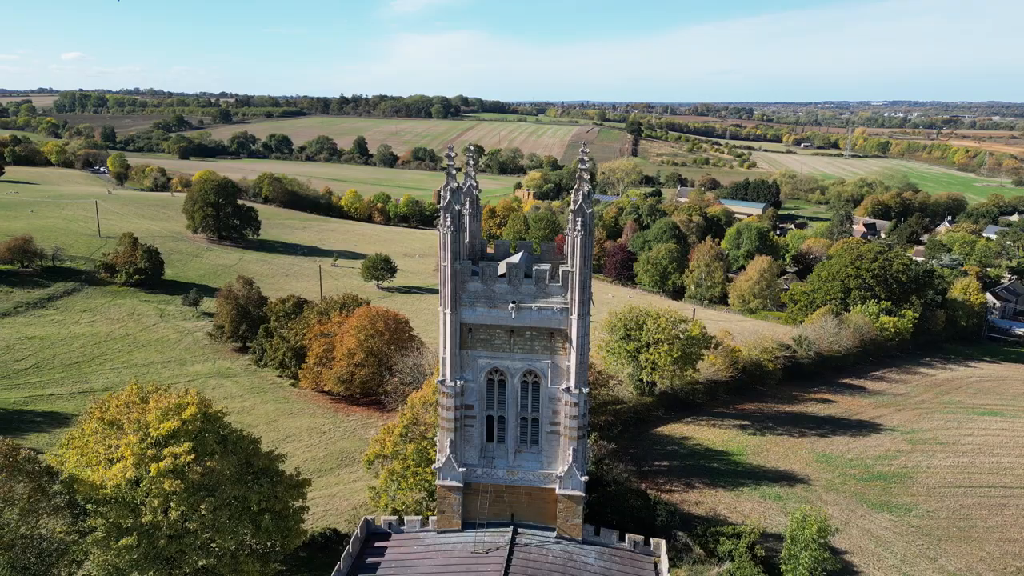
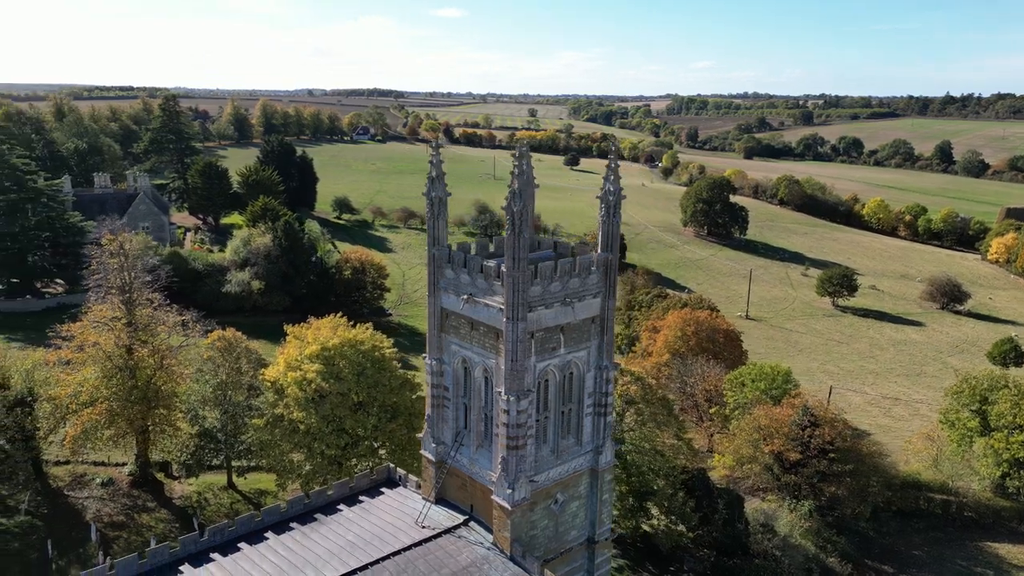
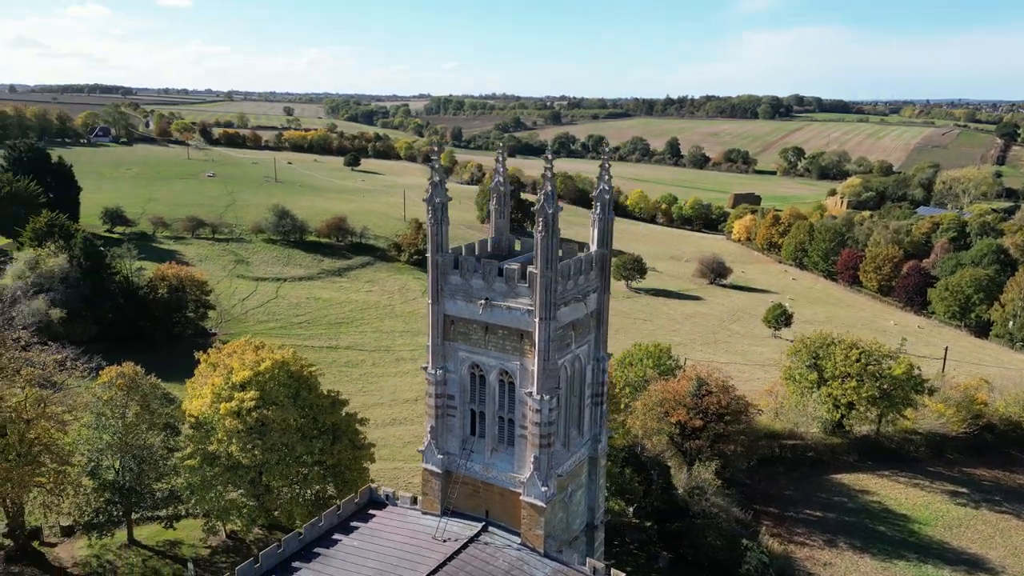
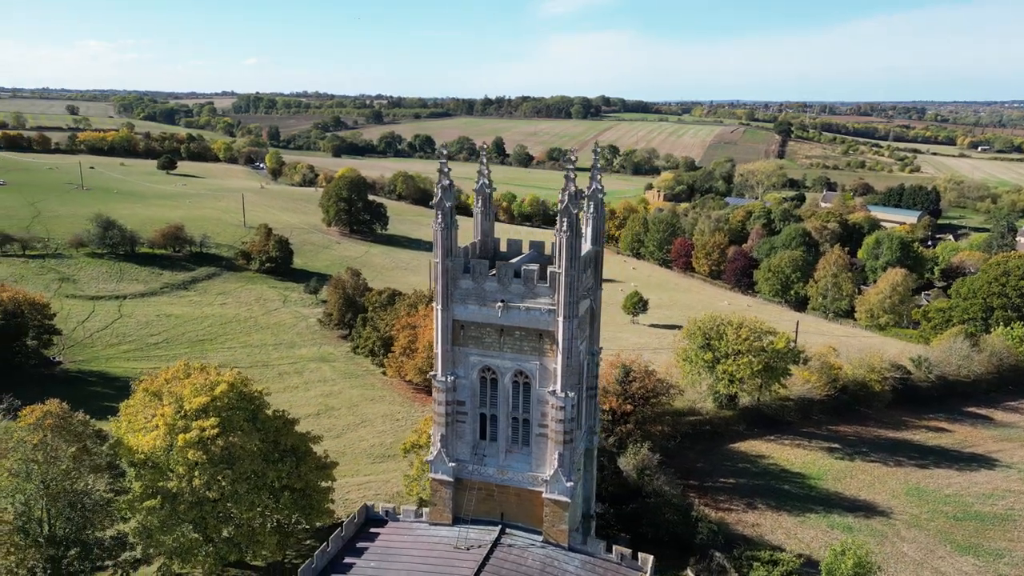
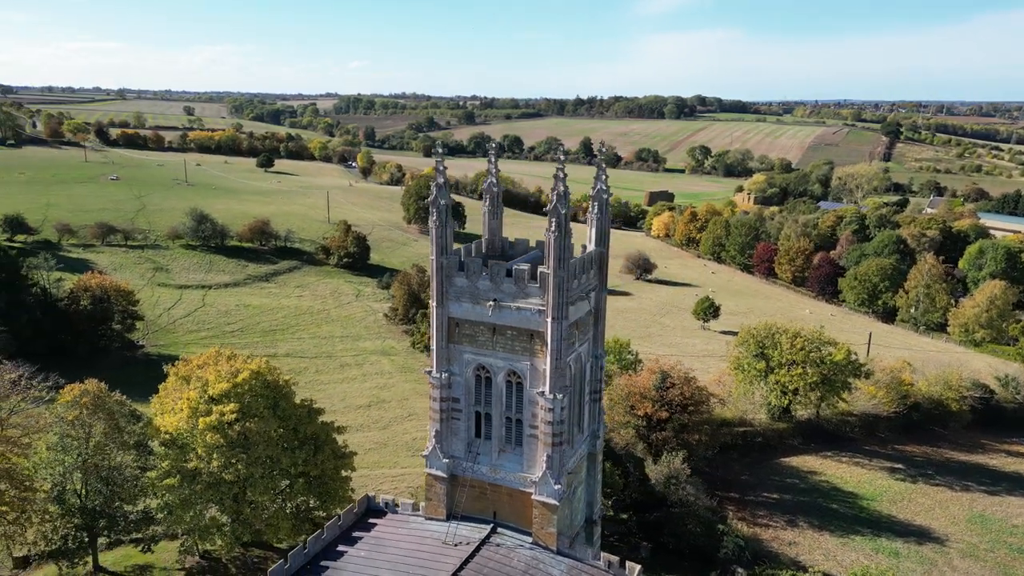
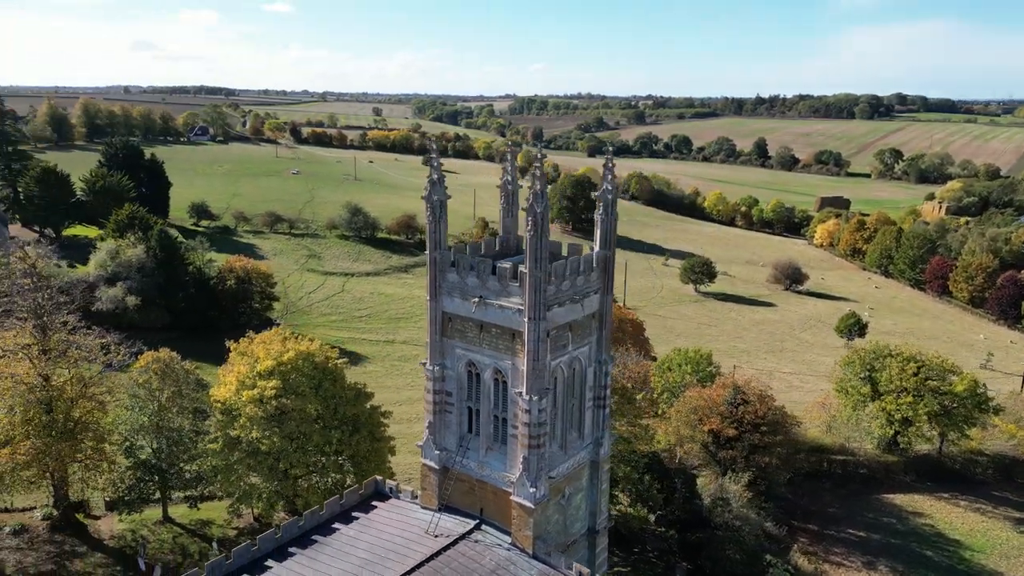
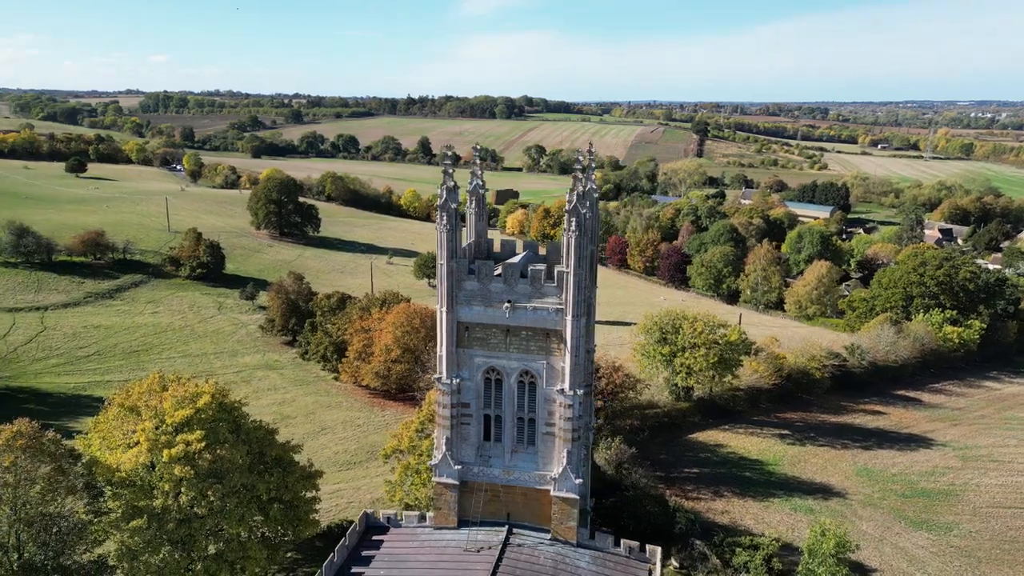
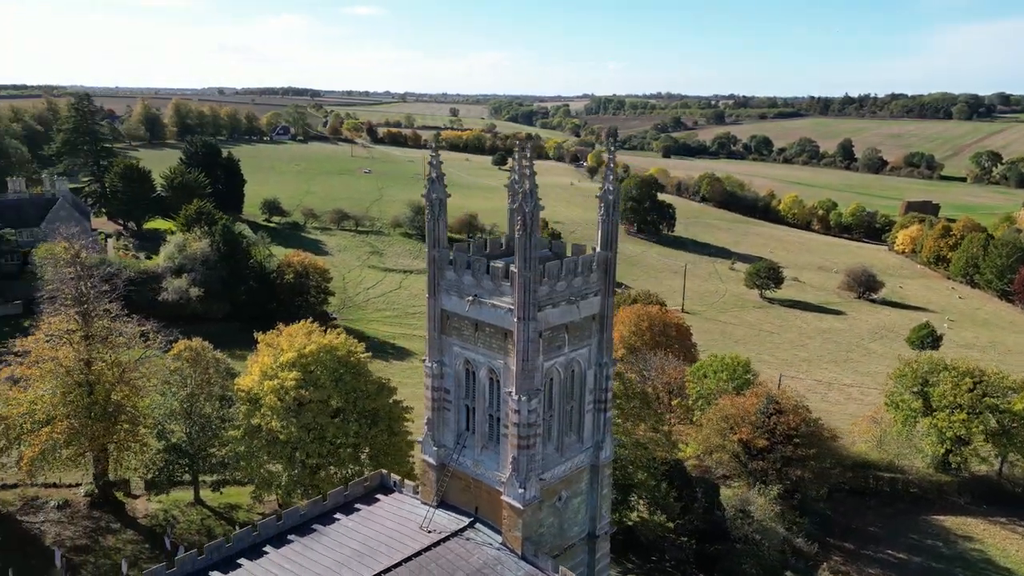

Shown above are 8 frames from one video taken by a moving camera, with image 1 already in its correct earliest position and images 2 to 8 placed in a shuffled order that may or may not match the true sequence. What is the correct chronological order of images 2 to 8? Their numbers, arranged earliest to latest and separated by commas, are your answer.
7, 4, 5, 3, 6, 8, 2
